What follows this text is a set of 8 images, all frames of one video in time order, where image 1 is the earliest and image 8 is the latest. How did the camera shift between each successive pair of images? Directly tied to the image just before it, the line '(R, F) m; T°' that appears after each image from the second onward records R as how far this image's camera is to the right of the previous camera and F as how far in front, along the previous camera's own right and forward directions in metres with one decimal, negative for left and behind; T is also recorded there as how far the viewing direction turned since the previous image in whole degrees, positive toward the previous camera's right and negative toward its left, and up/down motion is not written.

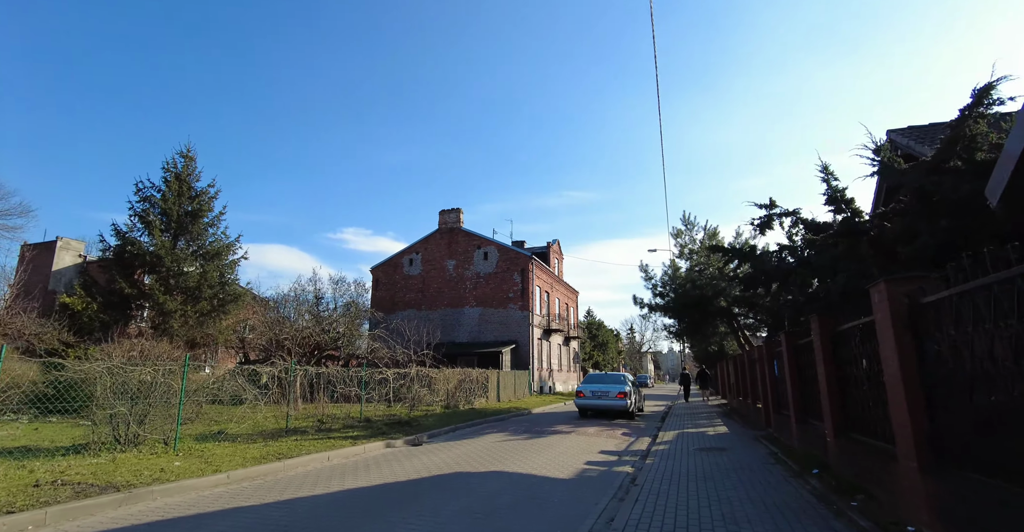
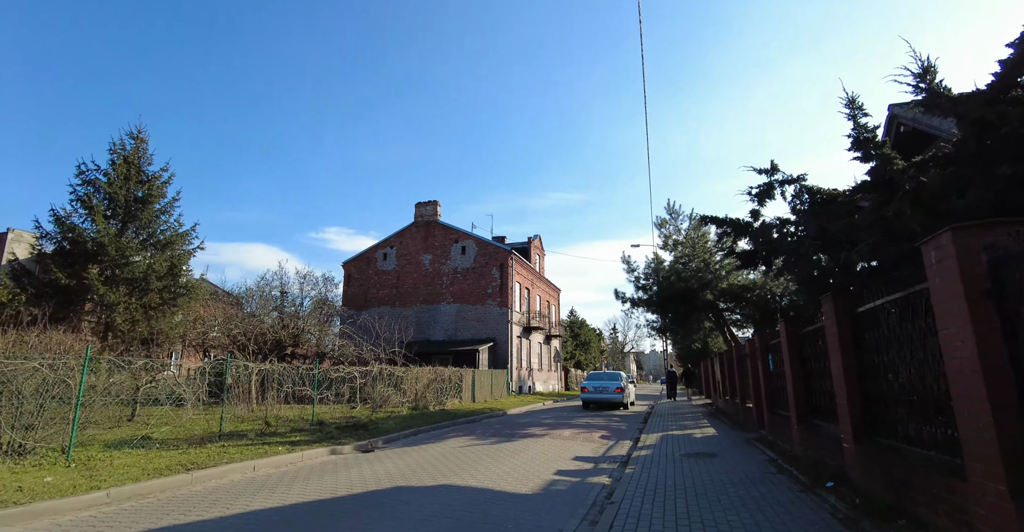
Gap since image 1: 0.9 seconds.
(+0.4, +1.3) m; +2°
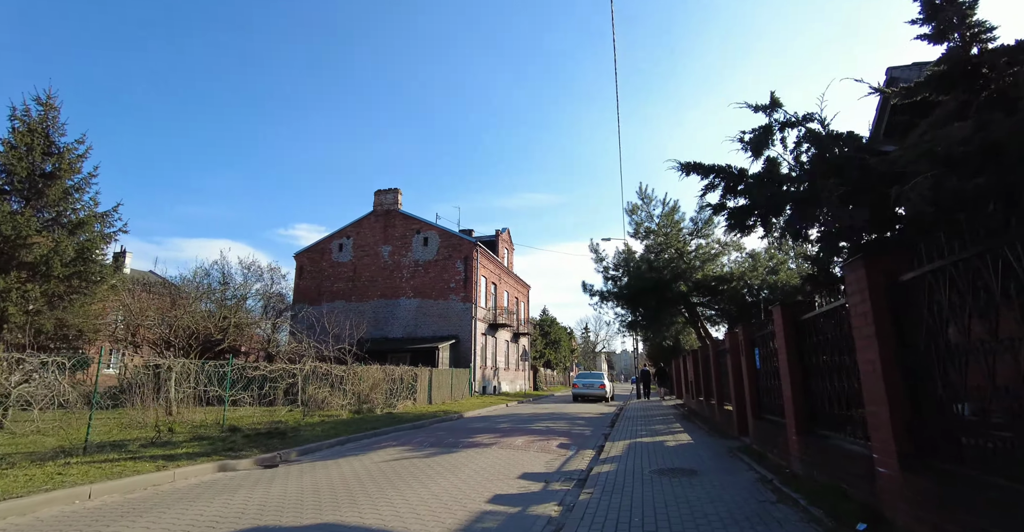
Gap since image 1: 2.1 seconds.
(+0.6, +1.8) m; +3°
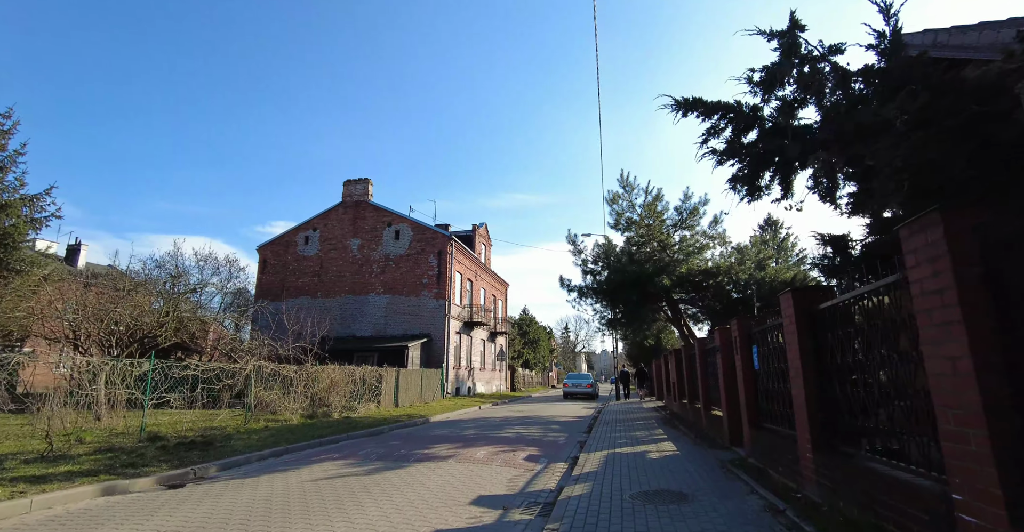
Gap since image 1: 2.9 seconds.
(+0.3, +1.3) m; +2°
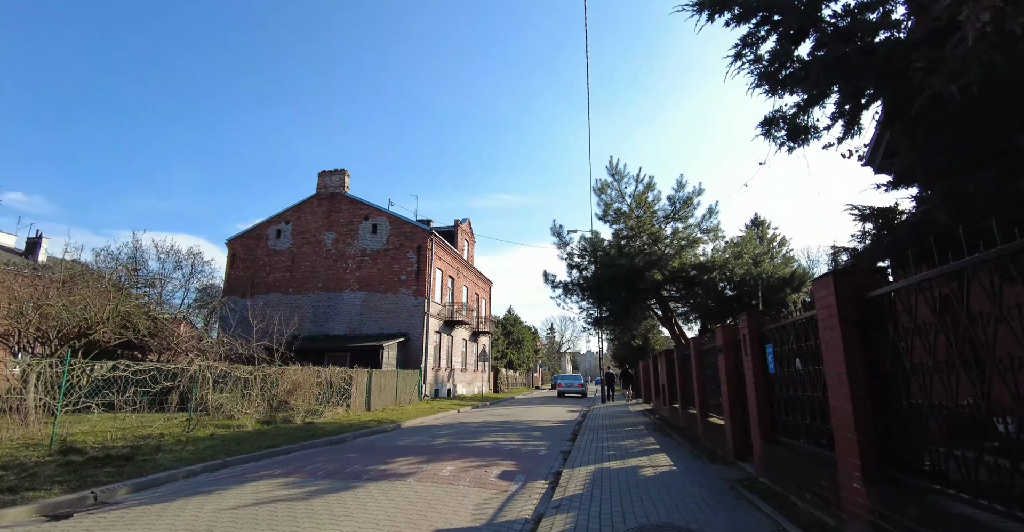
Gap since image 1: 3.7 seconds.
(+0.2, +1.2) m; +2°
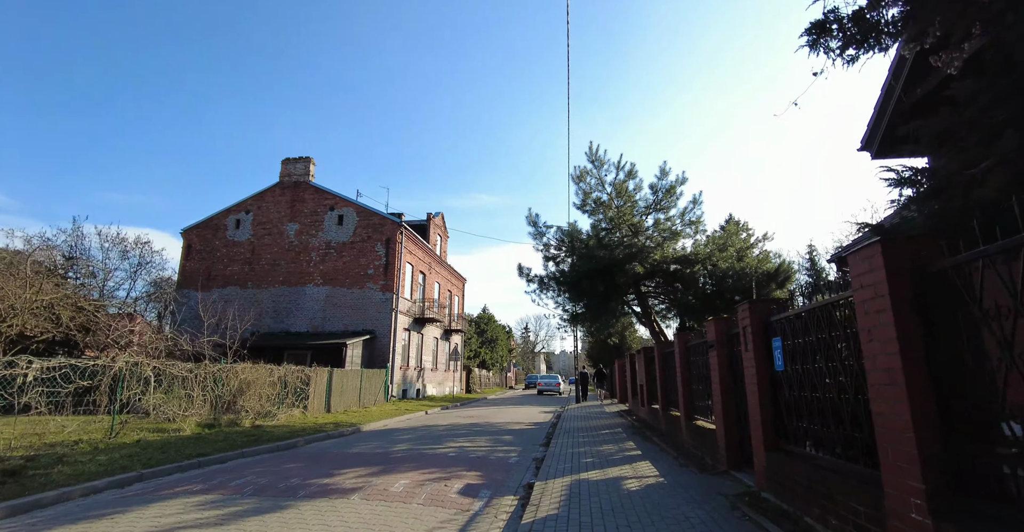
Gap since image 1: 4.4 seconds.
(+0.1, +1.1) m; +3°
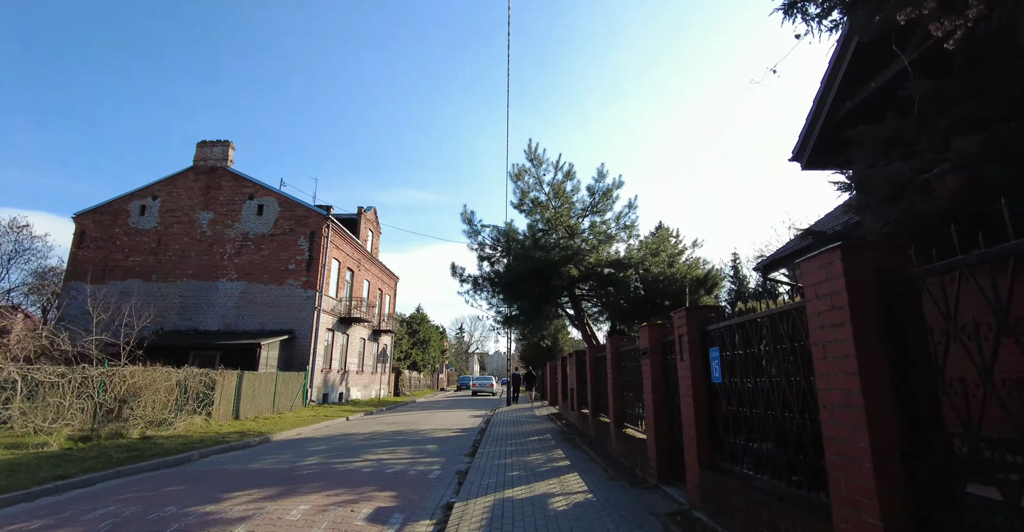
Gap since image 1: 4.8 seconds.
(+0.1, +0.6) m; +7°
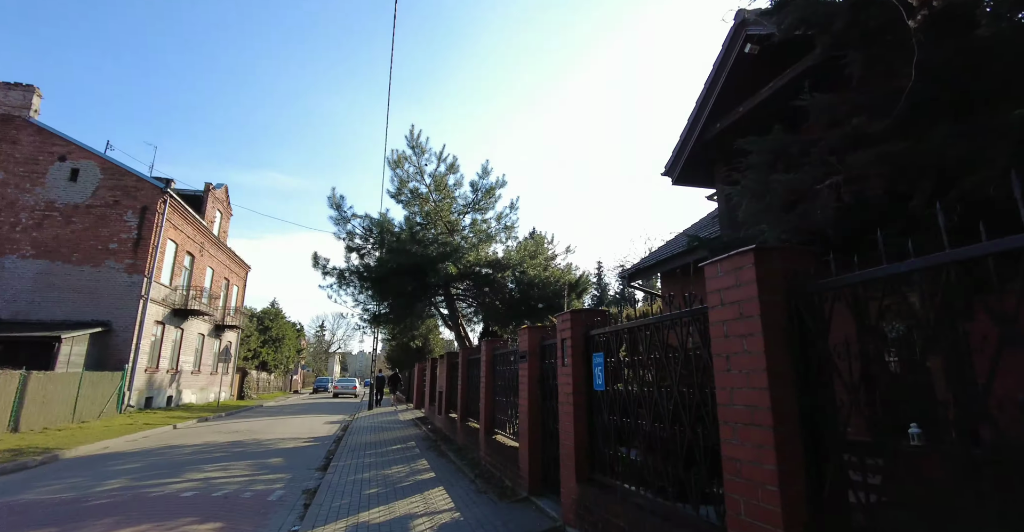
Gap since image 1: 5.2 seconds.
(0.0, +0.6) m; +14°
